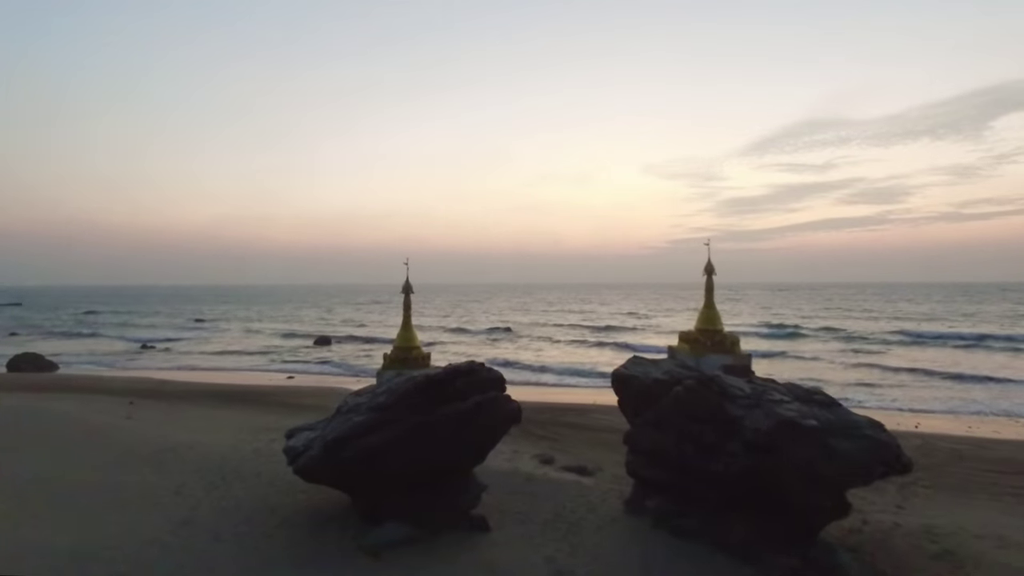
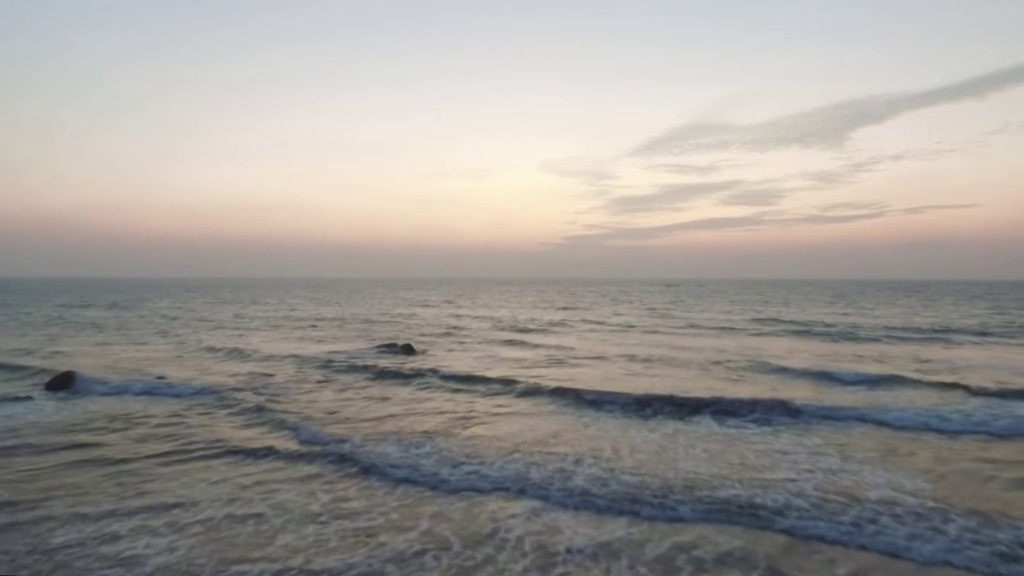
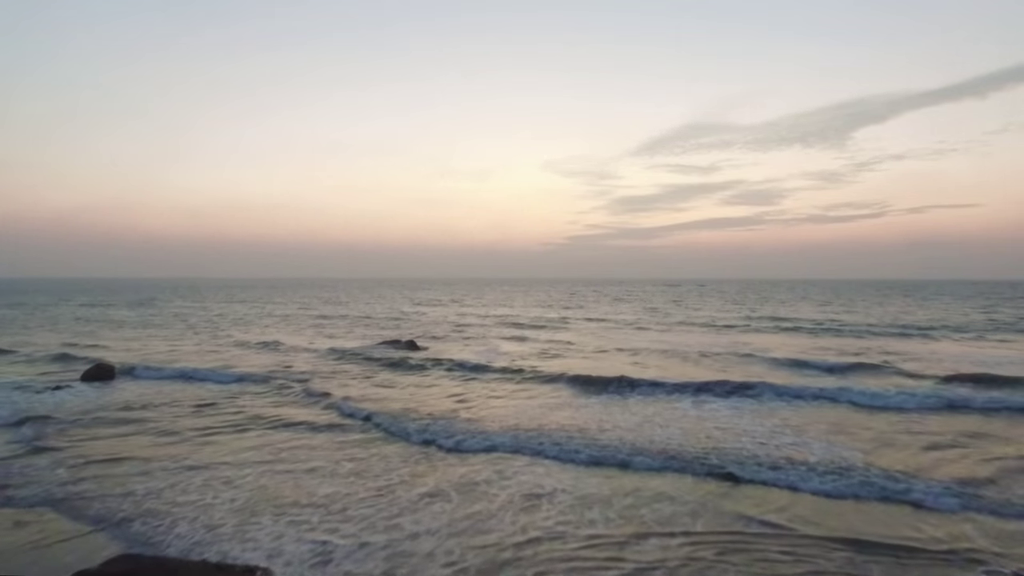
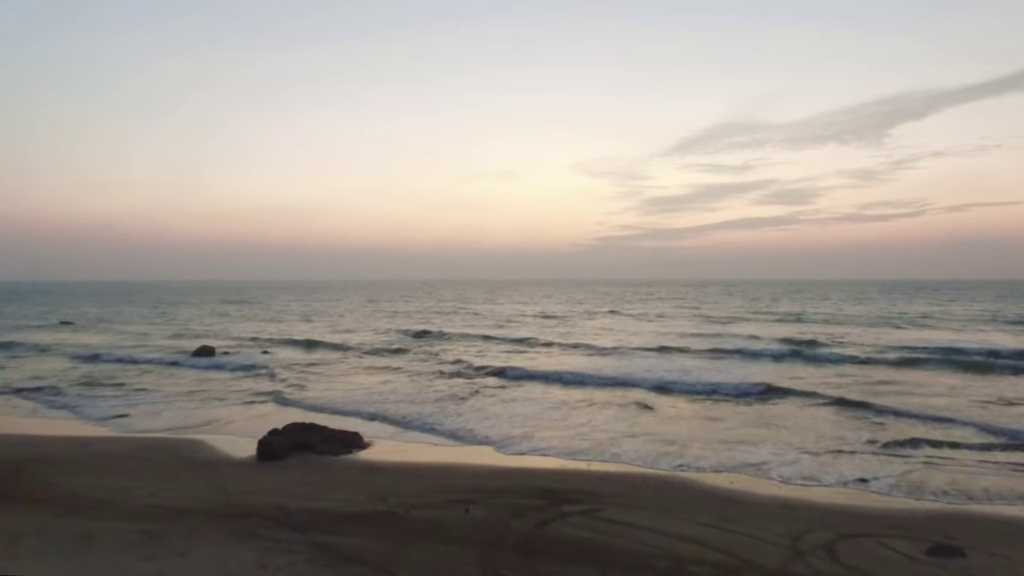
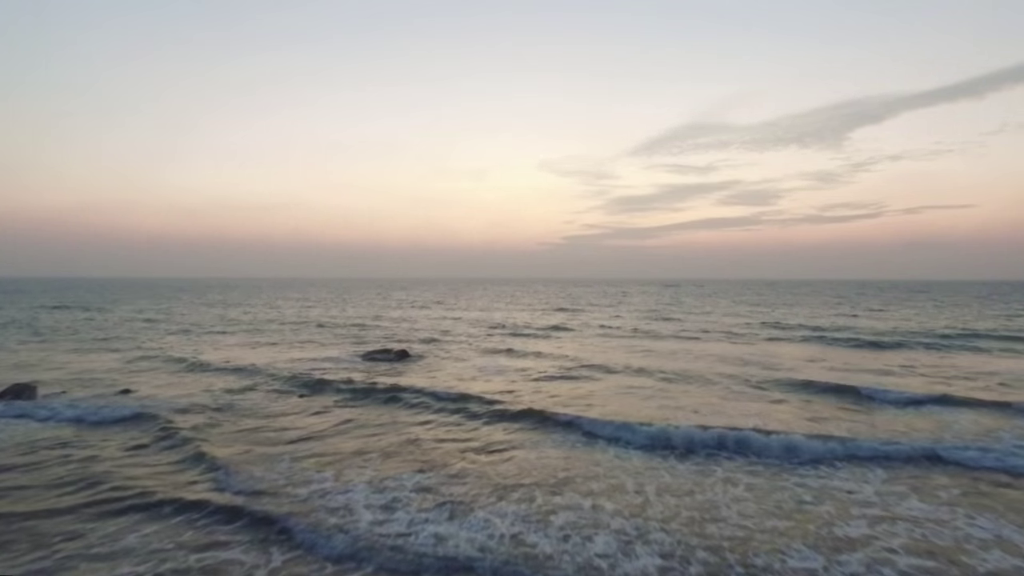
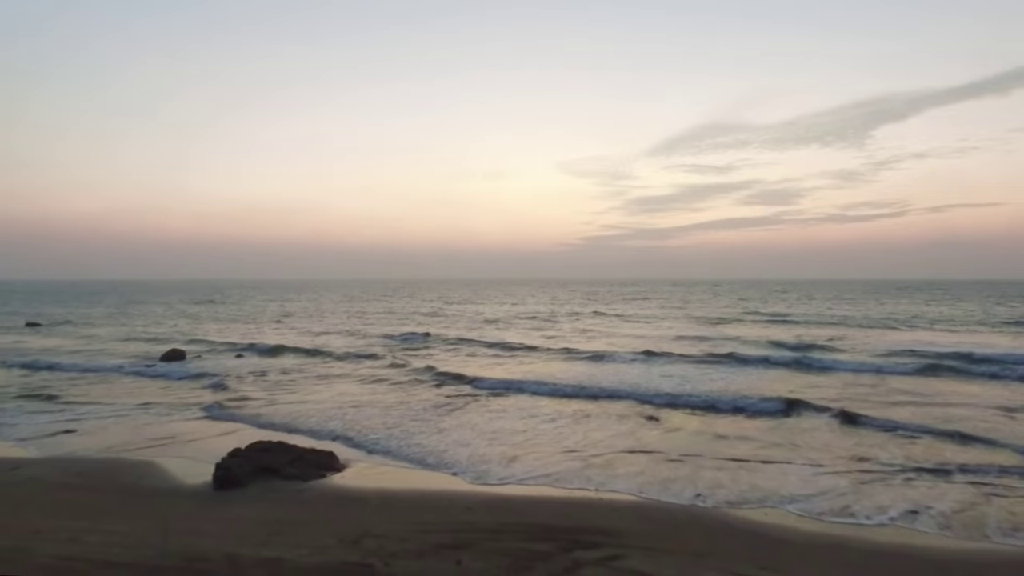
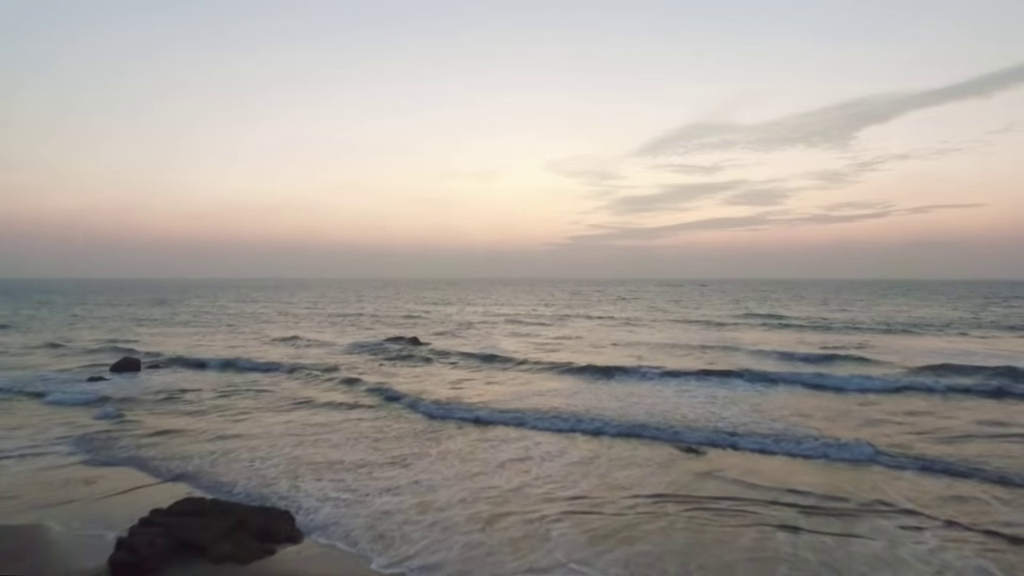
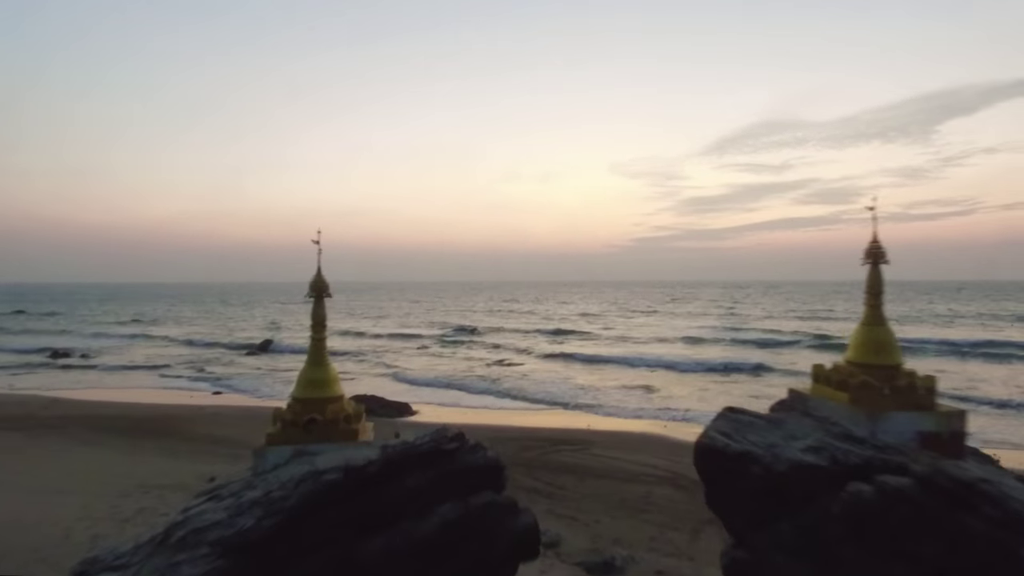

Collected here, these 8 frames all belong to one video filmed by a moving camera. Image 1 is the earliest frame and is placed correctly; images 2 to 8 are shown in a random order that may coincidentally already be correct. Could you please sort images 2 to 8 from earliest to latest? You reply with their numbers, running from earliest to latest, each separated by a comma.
8, 4, 6, 7, 3, 2, 5
